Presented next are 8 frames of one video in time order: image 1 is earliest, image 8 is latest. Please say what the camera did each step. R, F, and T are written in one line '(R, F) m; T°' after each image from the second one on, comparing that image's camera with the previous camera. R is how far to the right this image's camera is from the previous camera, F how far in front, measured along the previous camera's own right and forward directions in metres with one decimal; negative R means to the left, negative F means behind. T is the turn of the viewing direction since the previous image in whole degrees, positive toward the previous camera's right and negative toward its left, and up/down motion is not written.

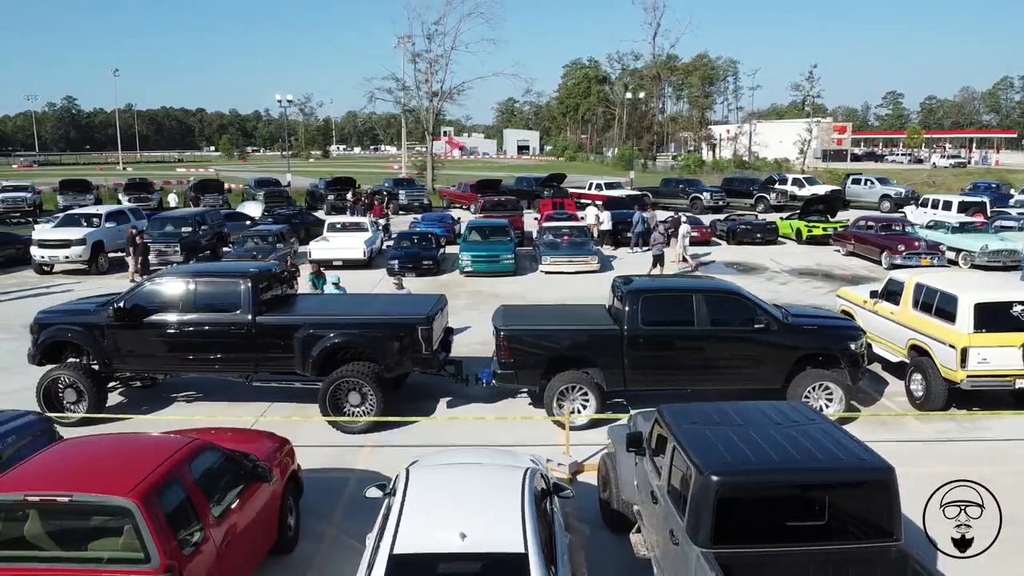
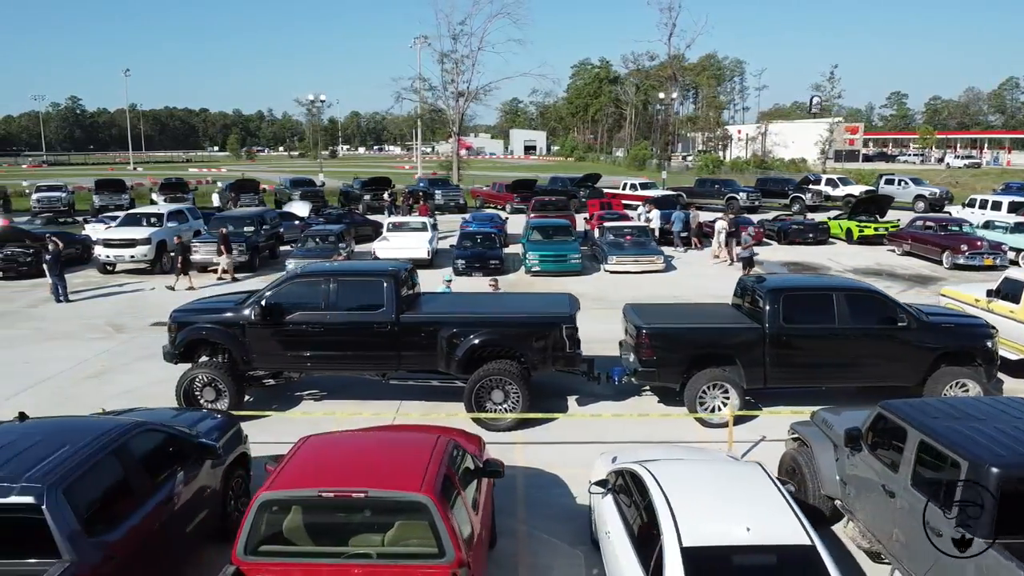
(-2.2, -0.1) m; 0°
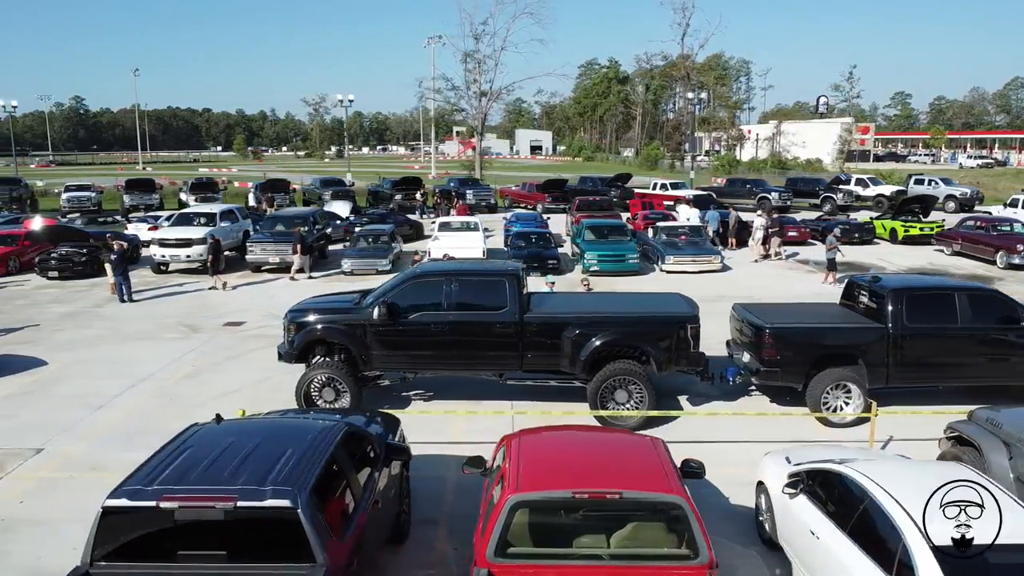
(-1.9, 0.0) m; 0°
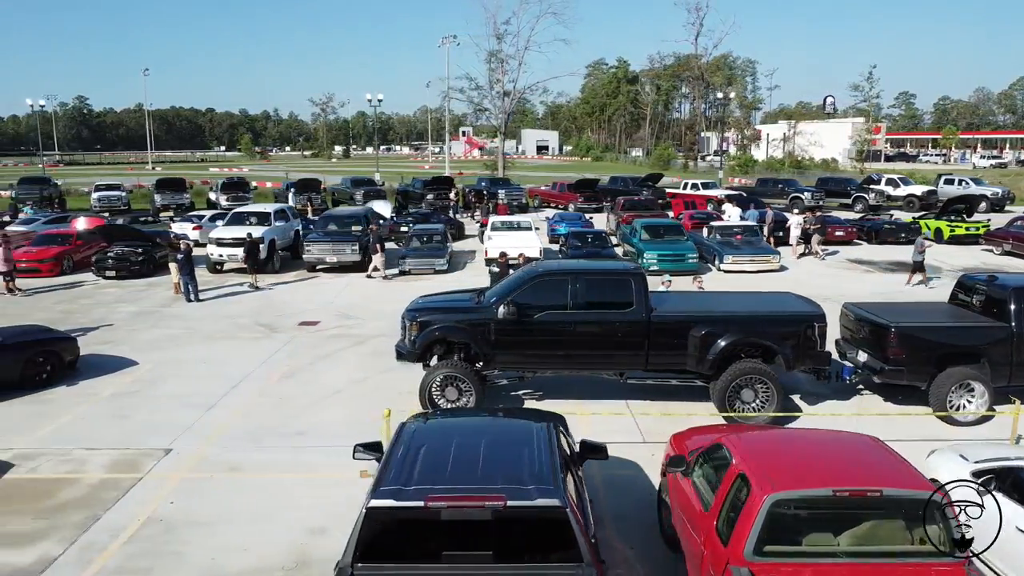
(-2.0, 0.0) m; 0°
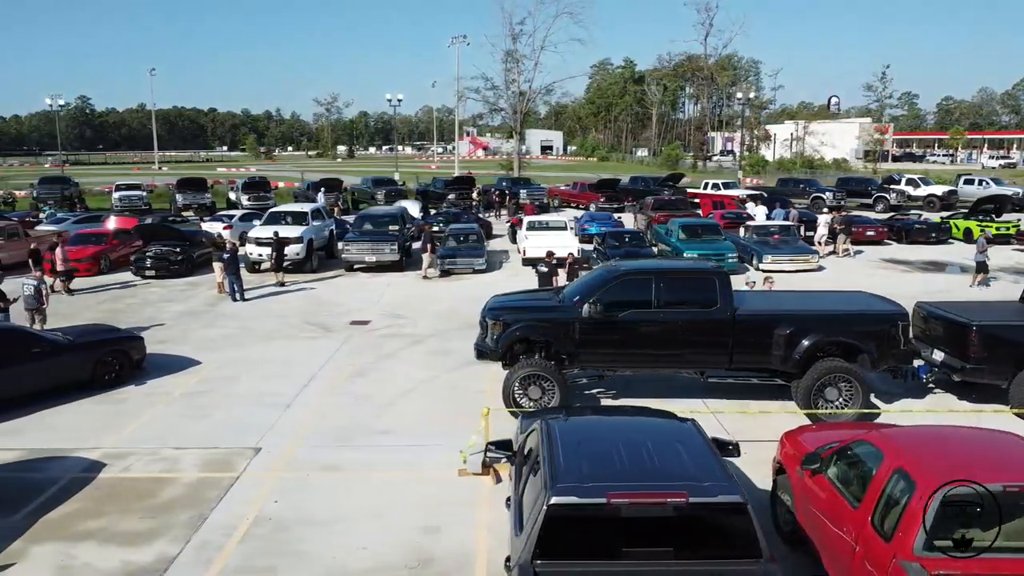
(-1.3, 0.0) m; 0°
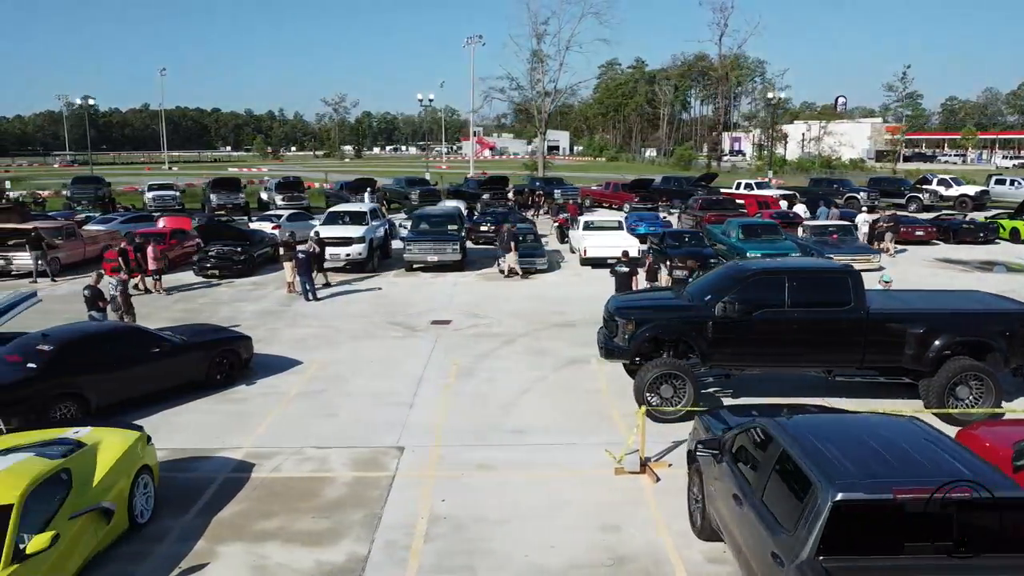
(-2.1, 0.0) m; 0°
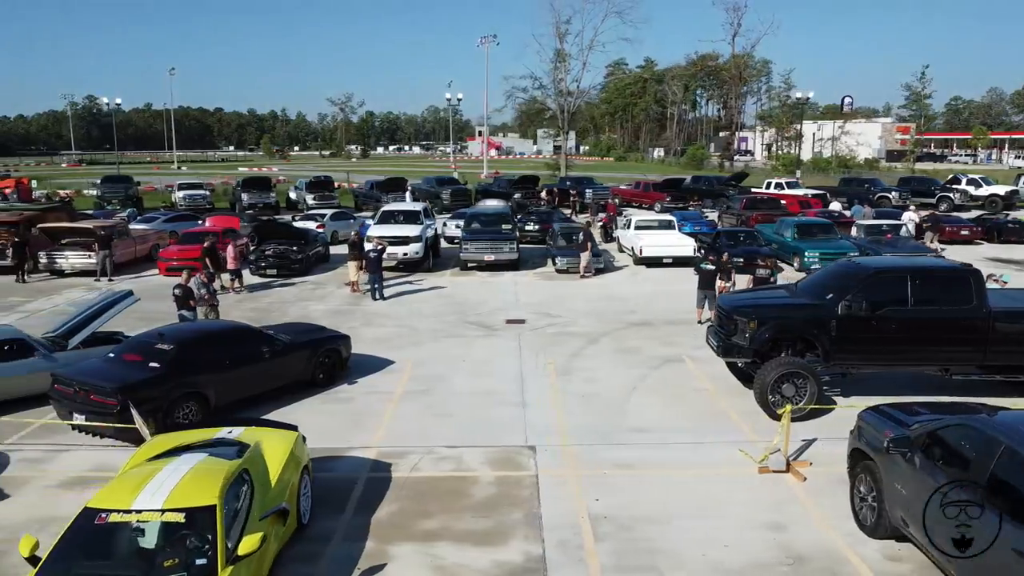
(-1.9, 0.0) m; 0°
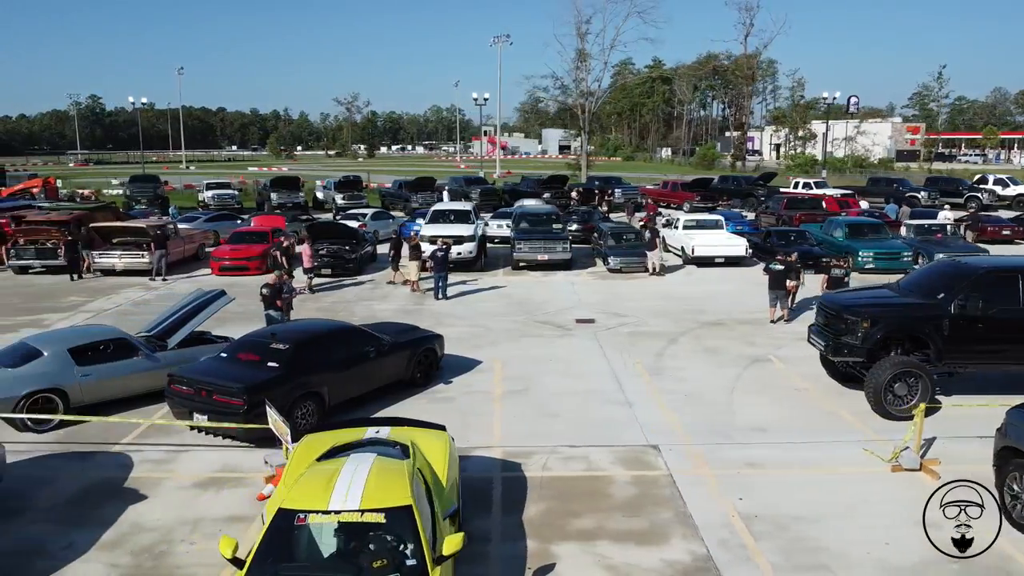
(-1.8, 0.0) m; 0°
